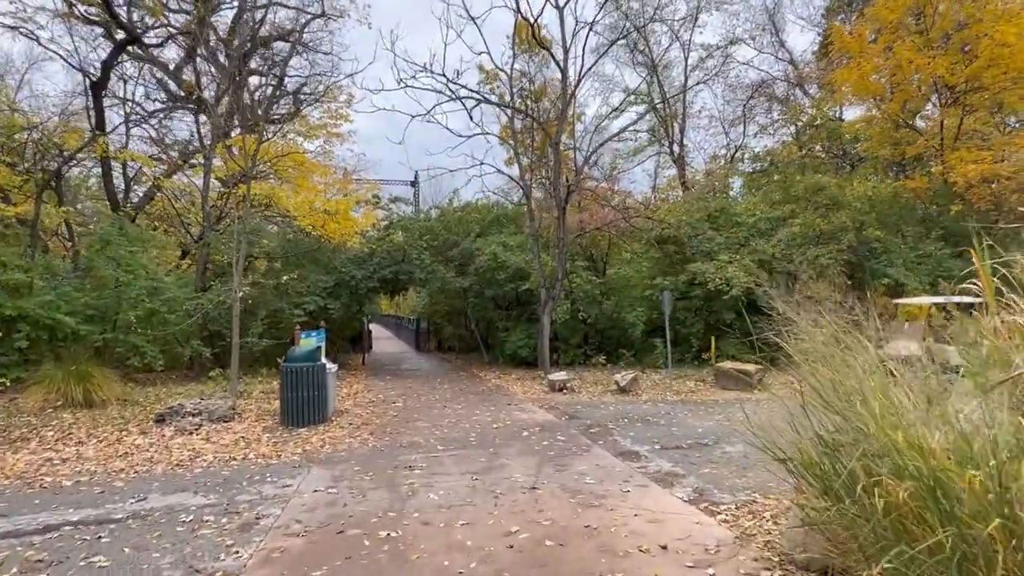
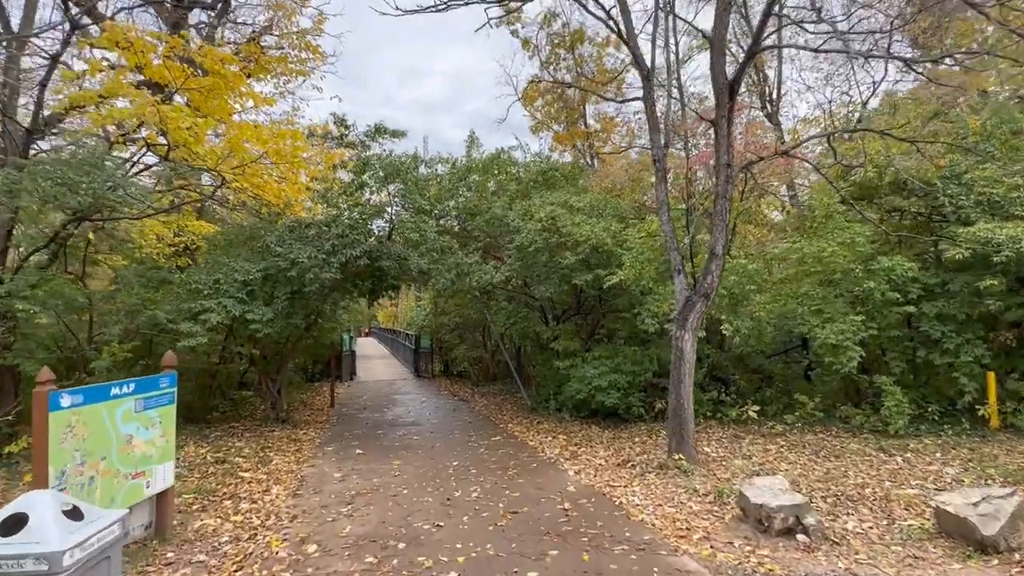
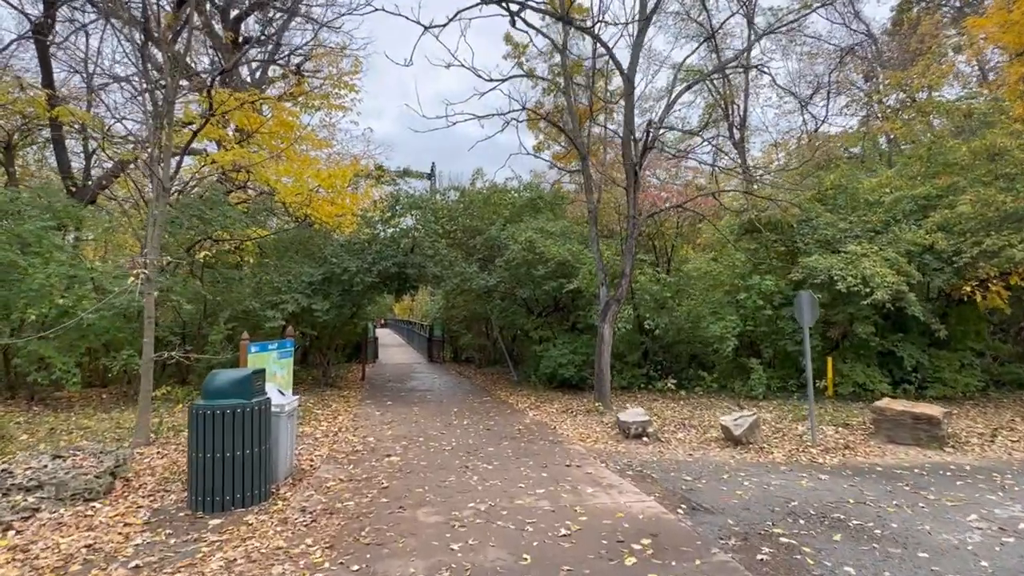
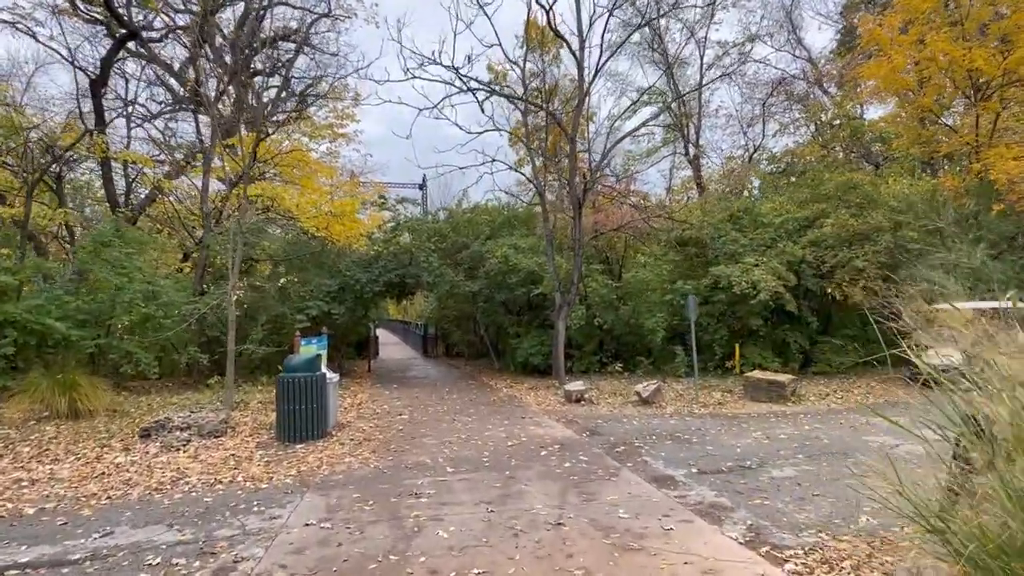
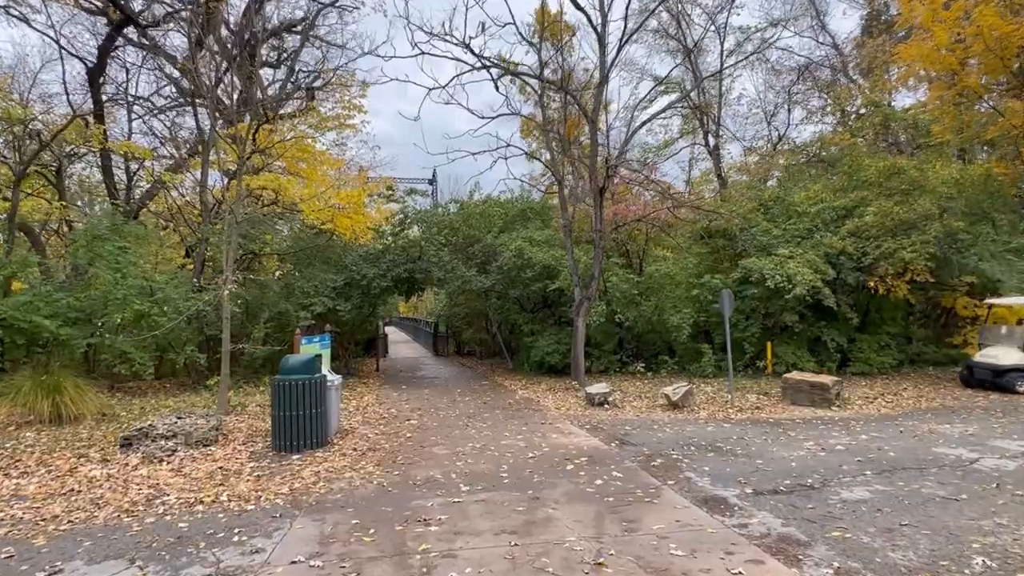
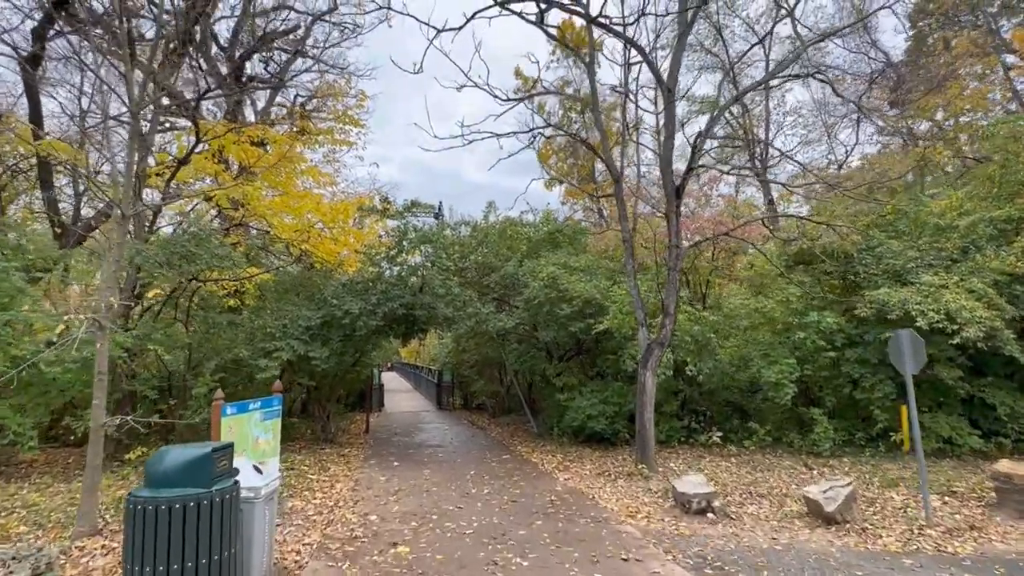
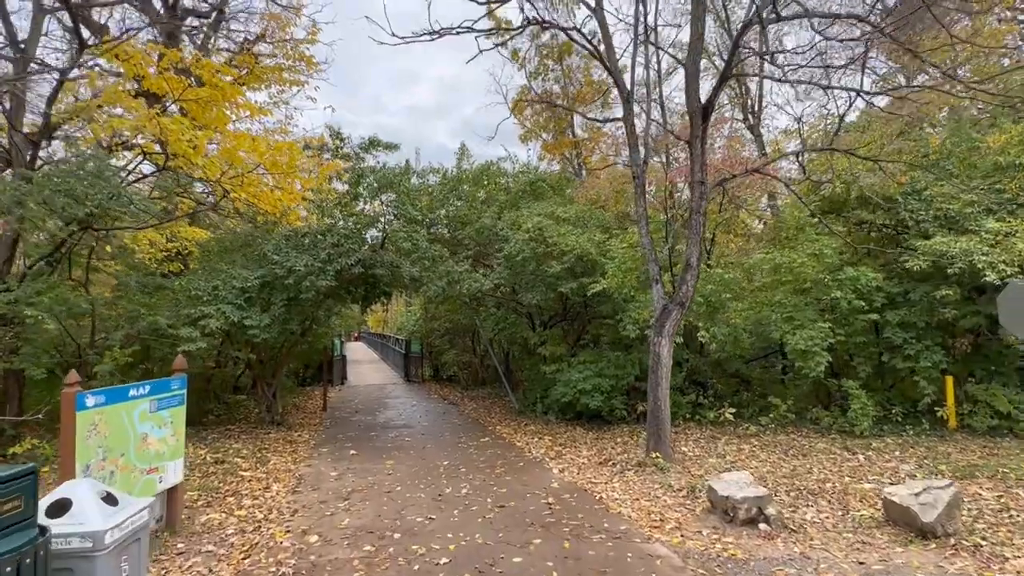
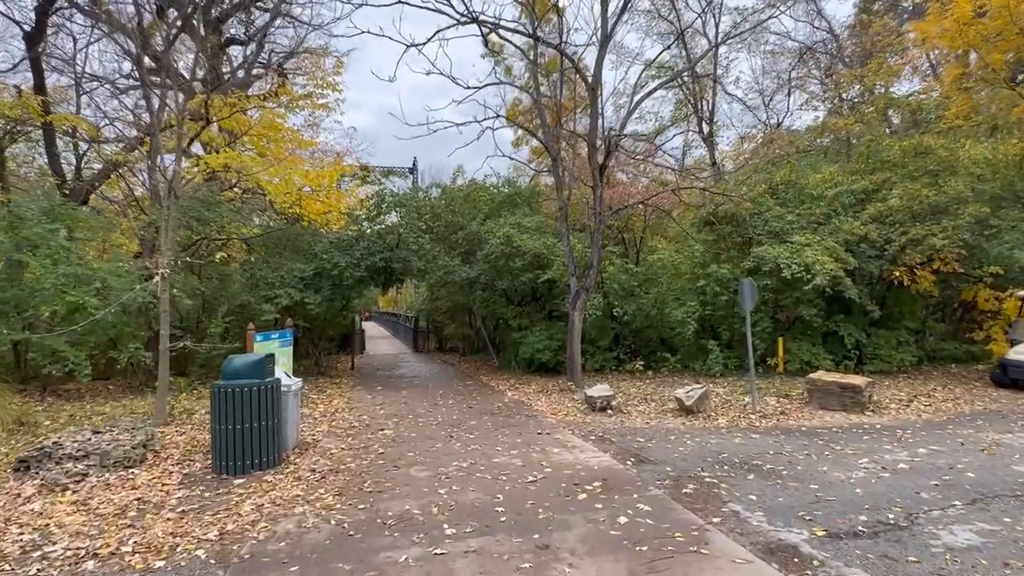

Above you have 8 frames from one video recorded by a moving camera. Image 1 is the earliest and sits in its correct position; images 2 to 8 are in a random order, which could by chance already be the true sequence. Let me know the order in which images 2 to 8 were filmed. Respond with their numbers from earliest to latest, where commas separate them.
4, 5, 8, 3, 6, 7, 2
